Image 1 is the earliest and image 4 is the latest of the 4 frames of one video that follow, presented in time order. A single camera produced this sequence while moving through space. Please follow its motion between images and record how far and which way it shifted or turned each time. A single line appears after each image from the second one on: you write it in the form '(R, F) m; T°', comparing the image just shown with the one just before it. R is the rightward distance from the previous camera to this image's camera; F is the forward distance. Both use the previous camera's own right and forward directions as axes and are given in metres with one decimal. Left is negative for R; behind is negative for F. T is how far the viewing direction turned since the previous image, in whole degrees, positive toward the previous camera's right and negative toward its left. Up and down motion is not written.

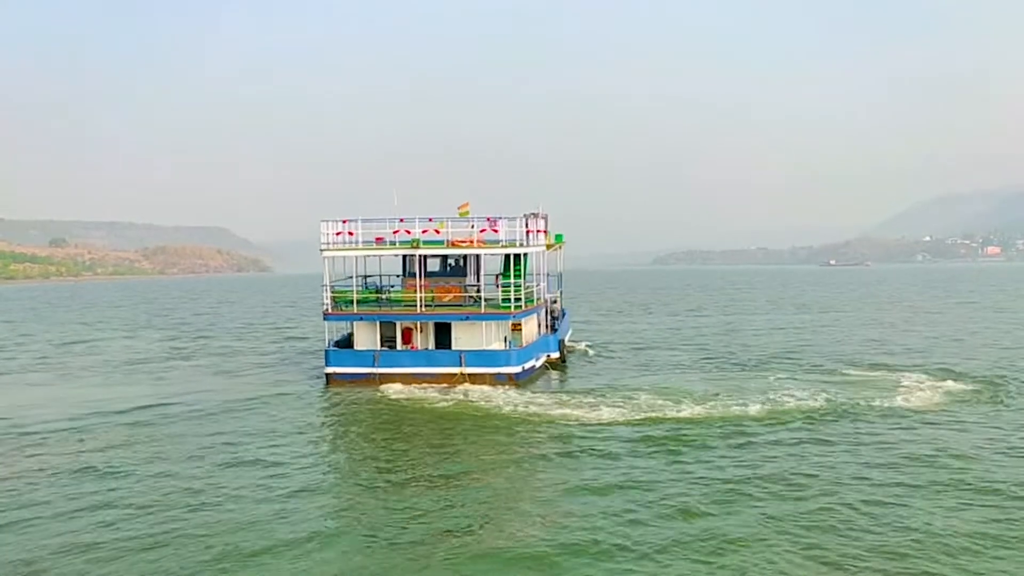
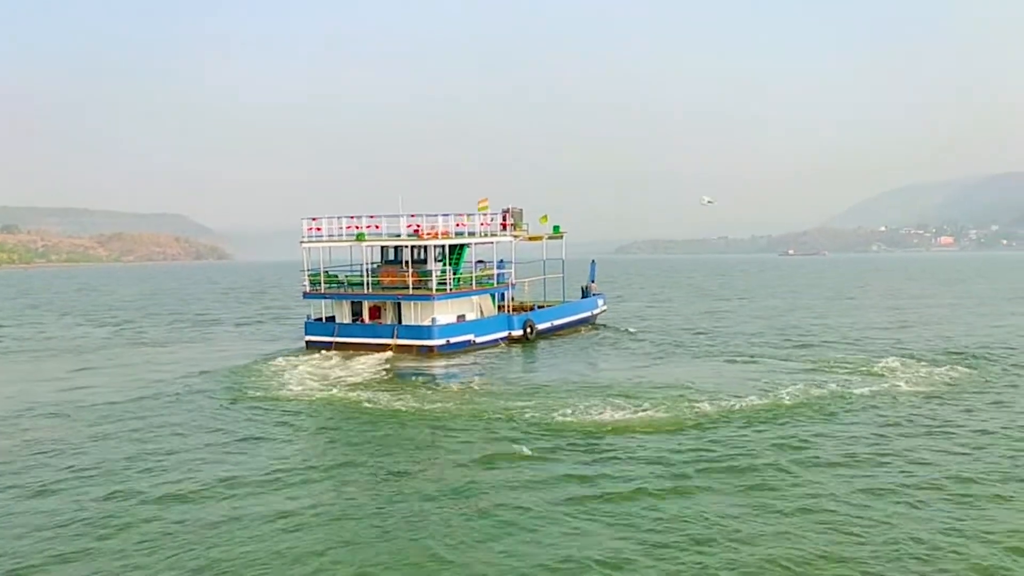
(-1.0, -0.7) m; +3°
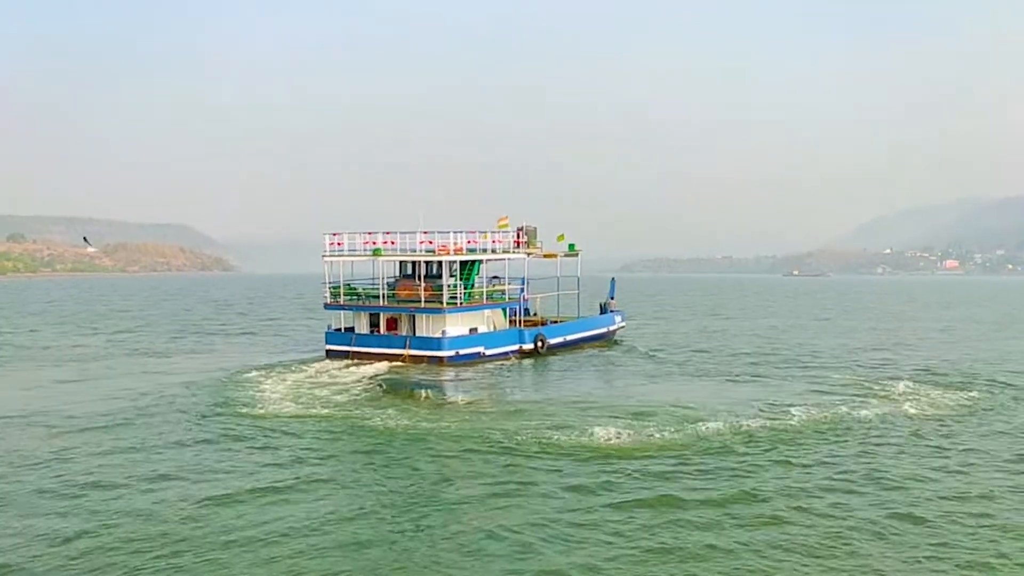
(-0.6, -1.2) m; 0°
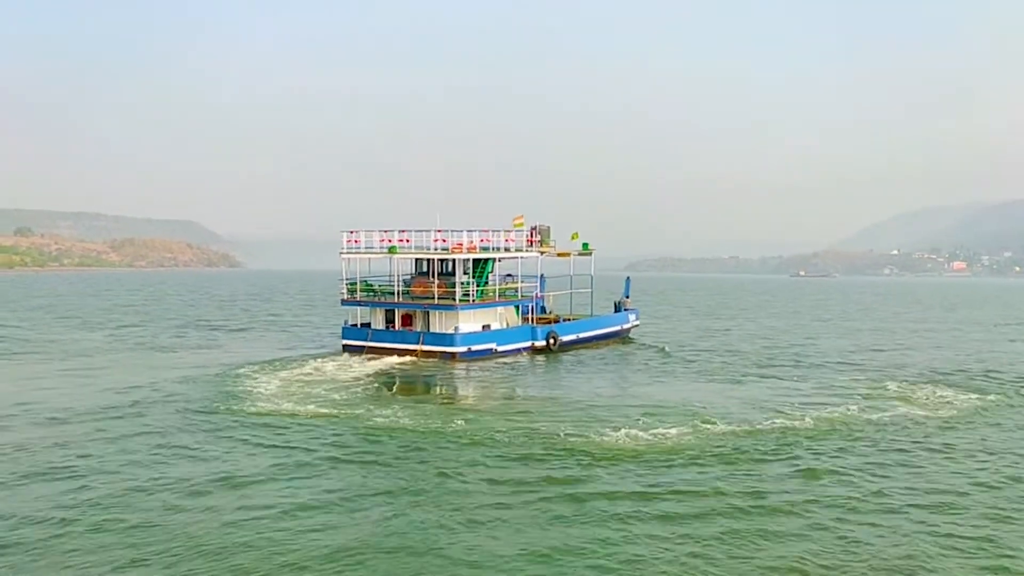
(0.0, +0.2) m; 0°
